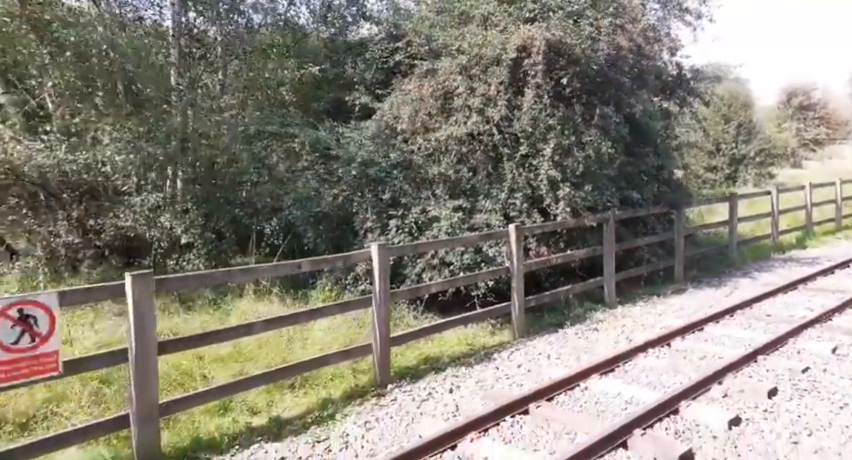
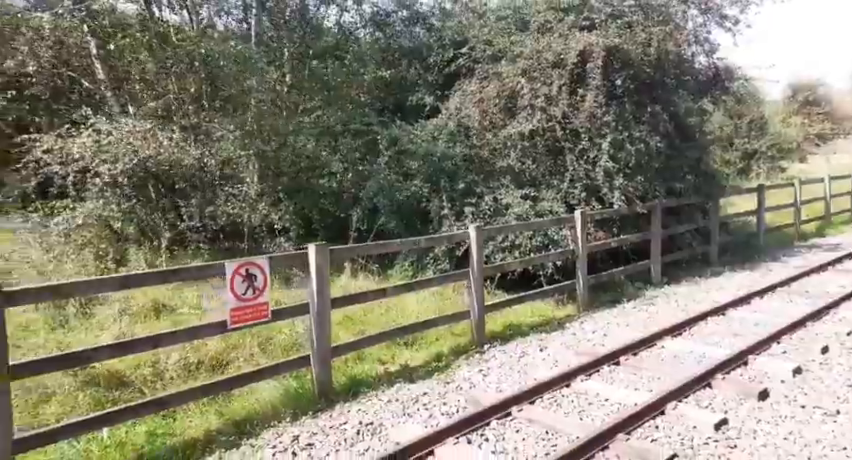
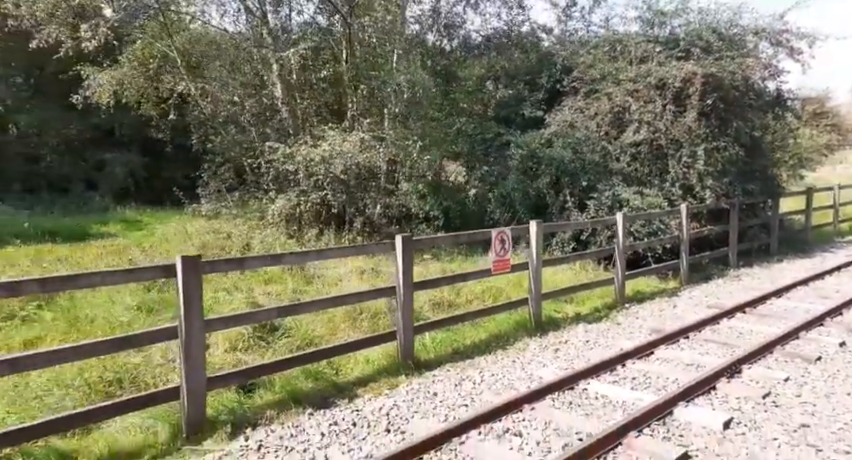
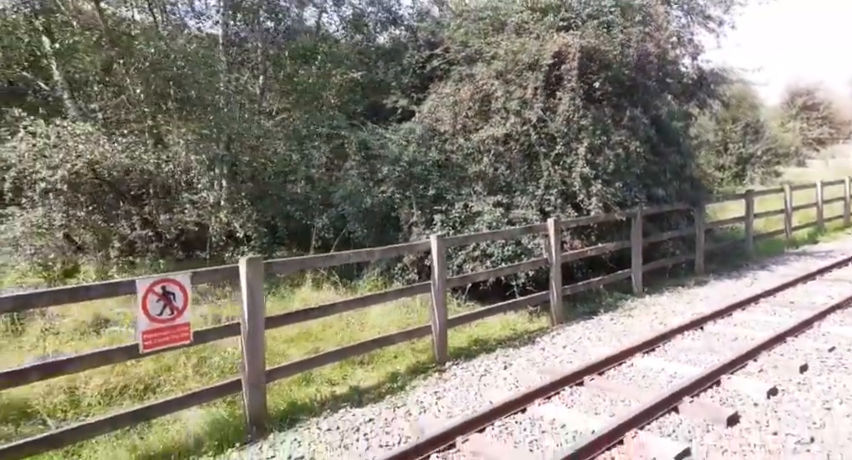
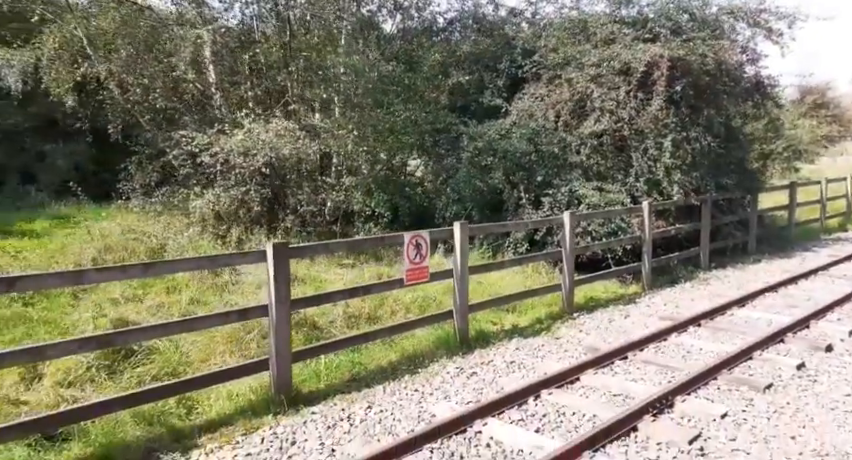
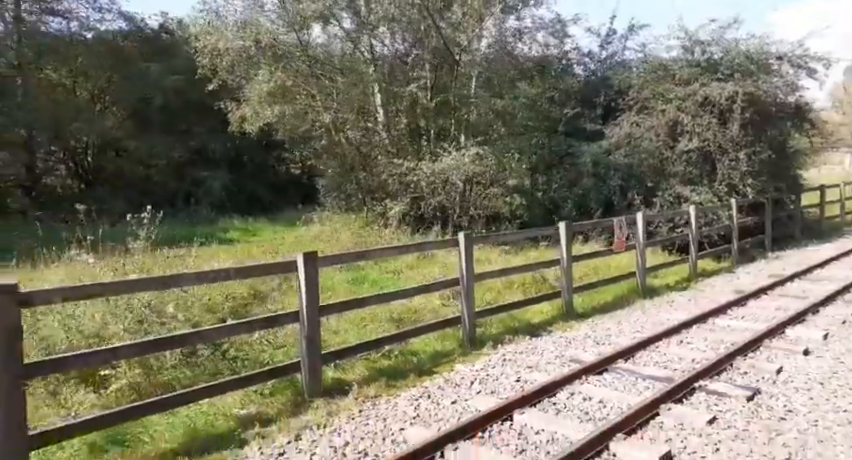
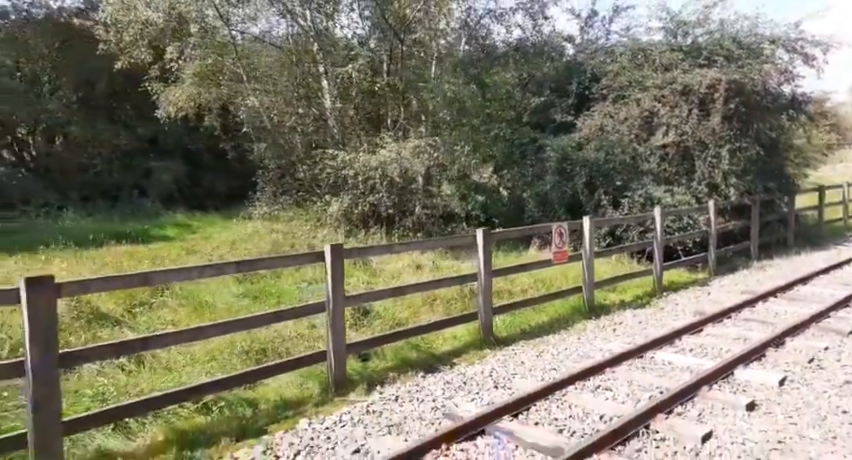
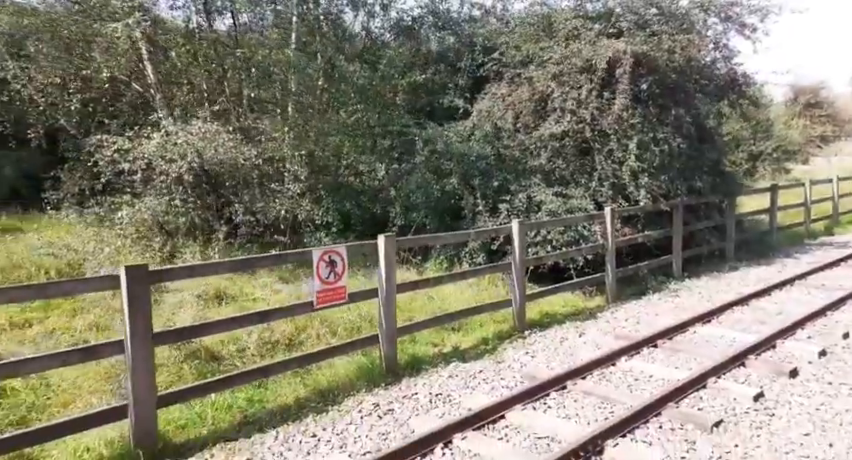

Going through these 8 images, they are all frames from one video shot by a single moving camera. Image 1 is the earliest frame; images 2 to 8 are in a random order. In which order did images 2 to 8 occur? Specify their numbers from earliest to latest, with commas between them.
4, 2, 8, 5, 3, 7, 6
